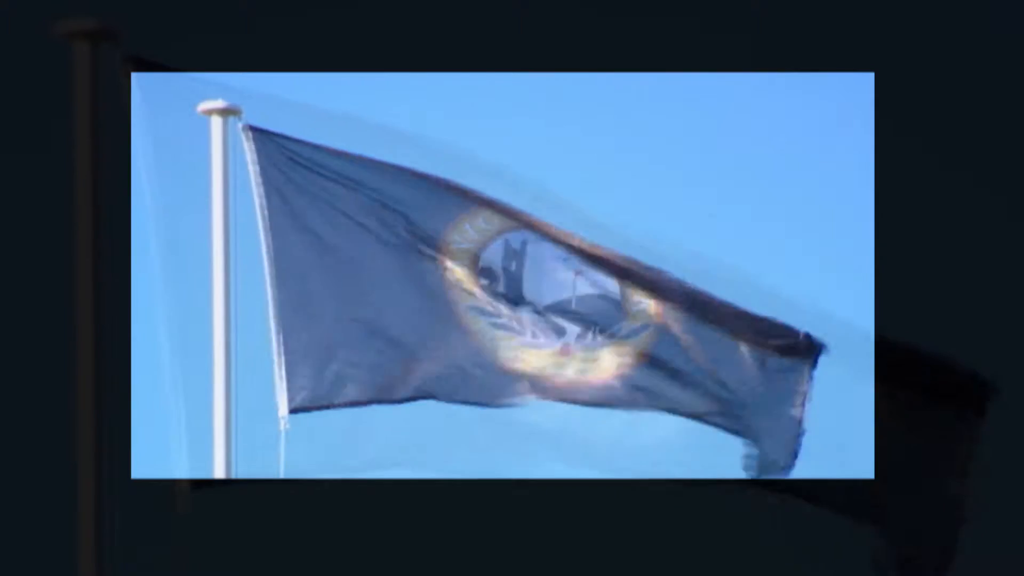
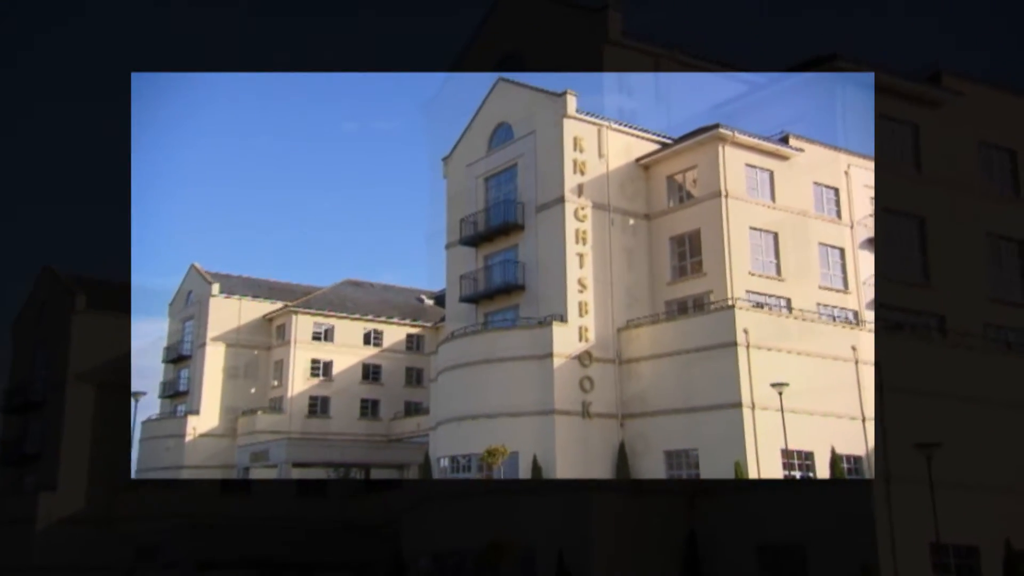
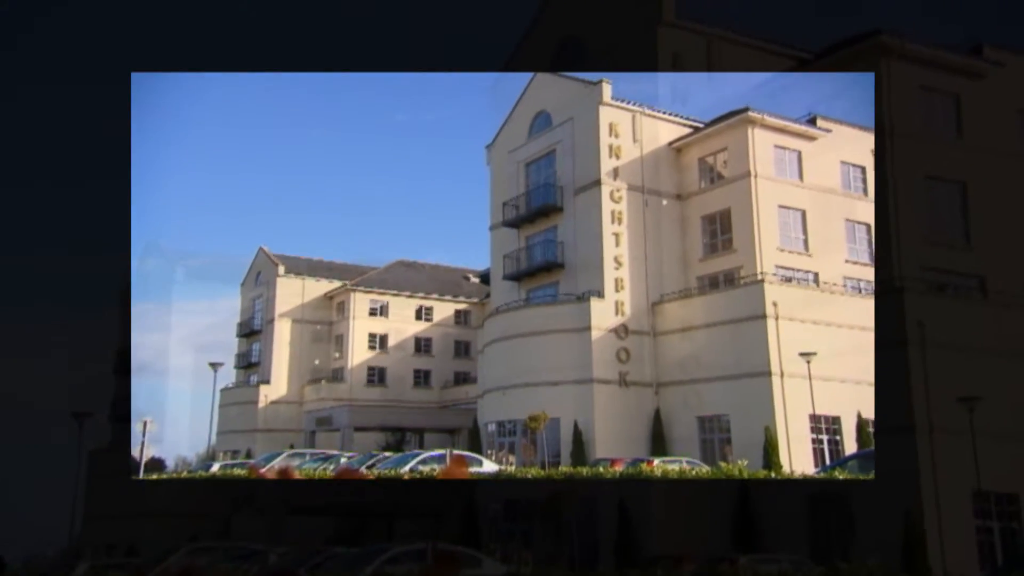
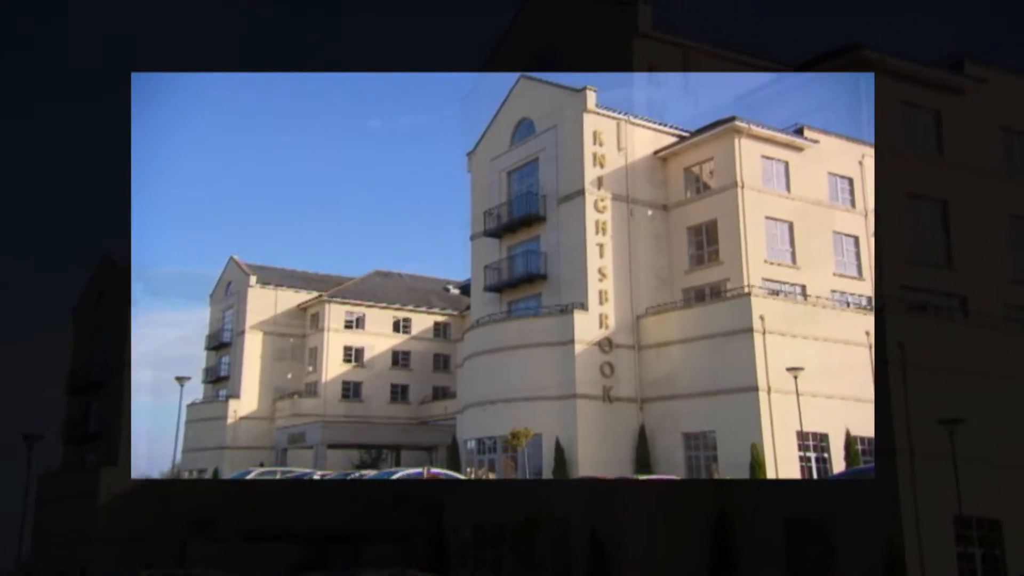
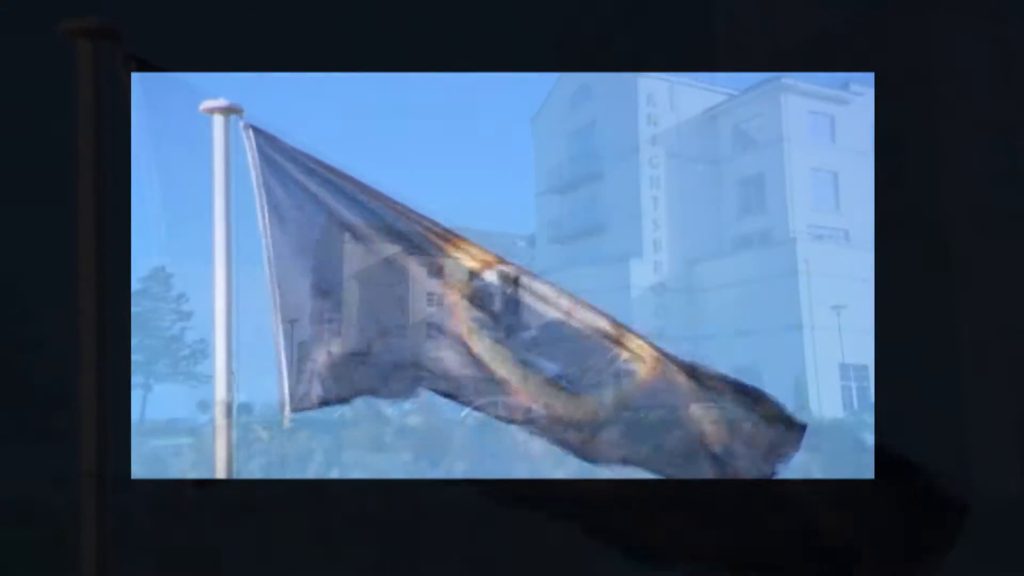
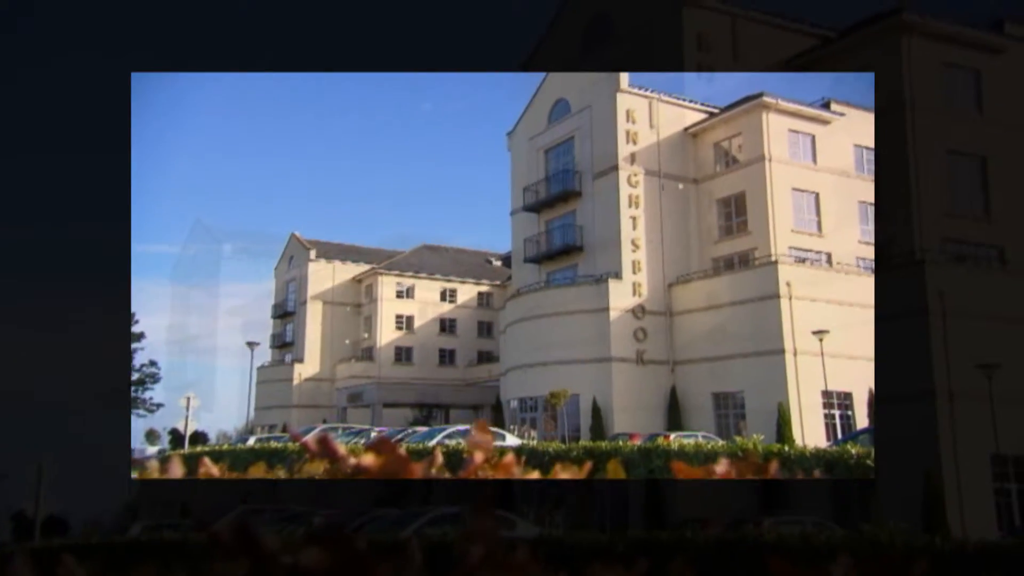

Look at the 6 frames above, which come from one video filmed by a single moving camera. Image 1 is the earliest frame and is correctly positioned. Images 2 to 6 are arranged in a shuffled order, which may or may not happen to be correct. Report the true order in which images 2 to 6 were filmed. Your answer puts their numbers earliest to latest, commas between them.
5, 6, 3, 4, 2
